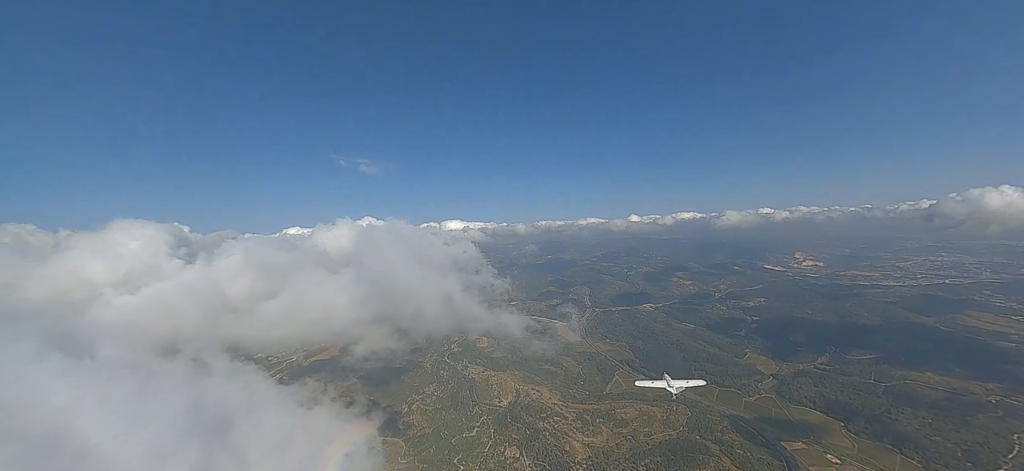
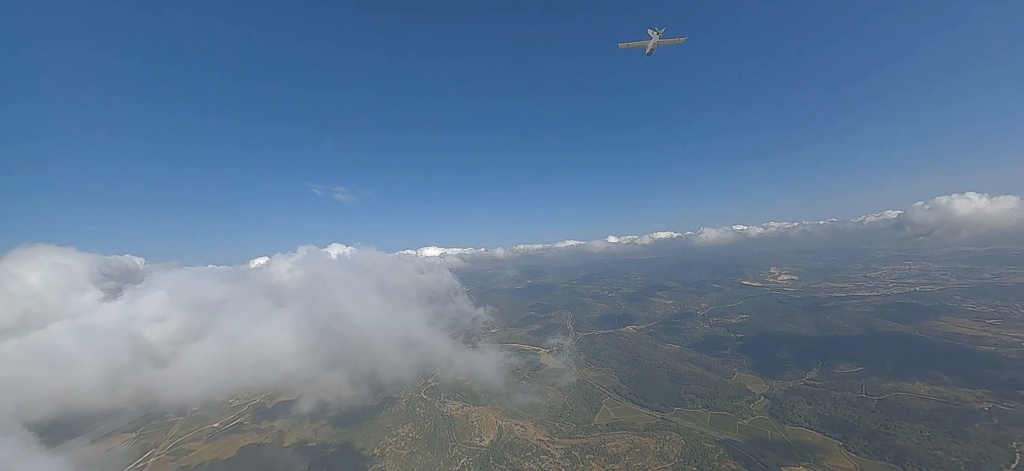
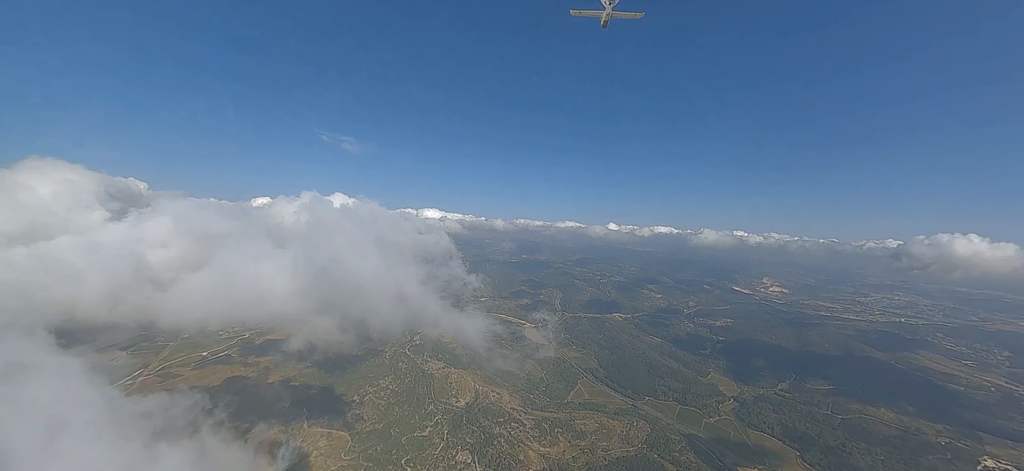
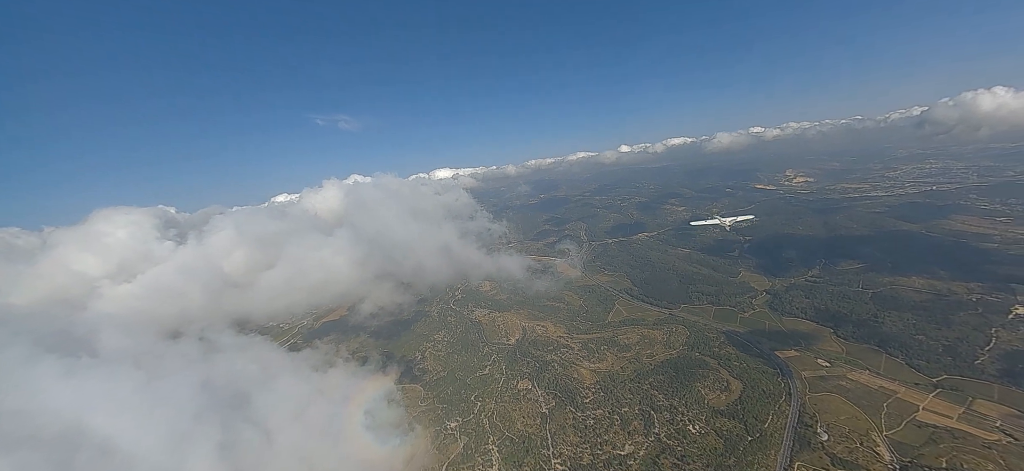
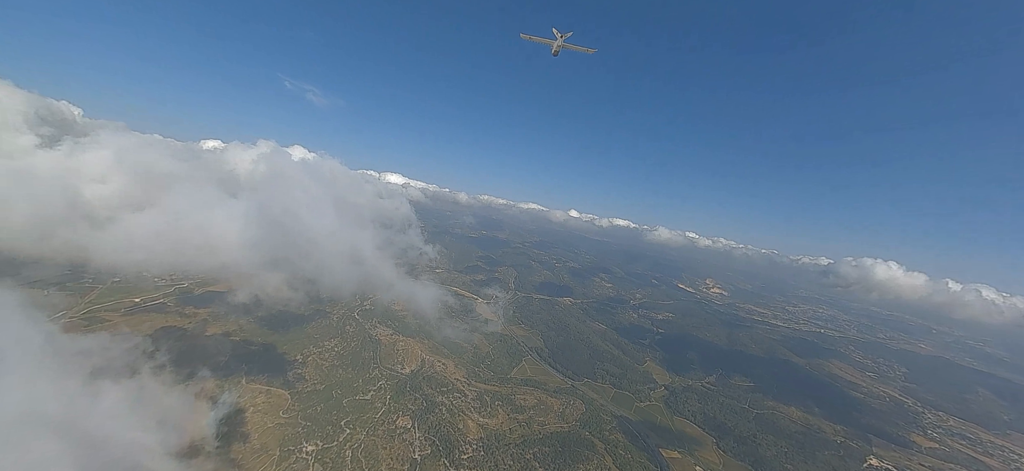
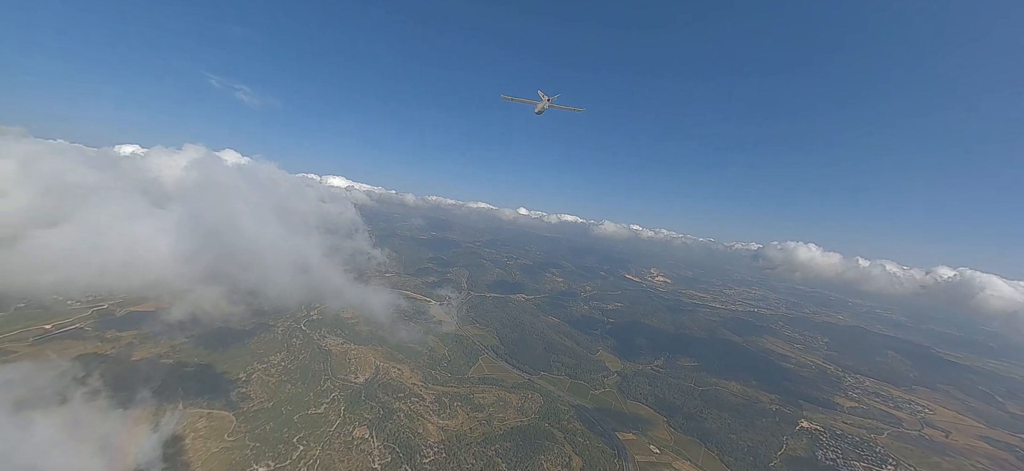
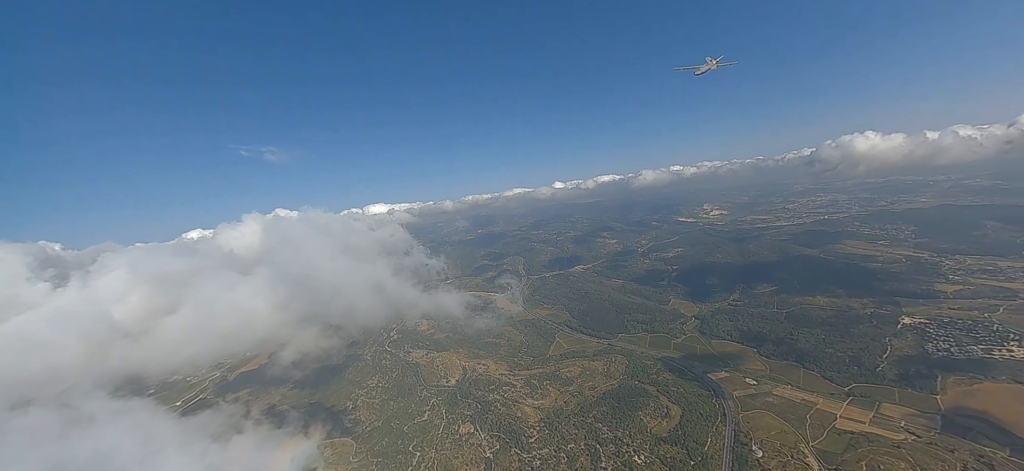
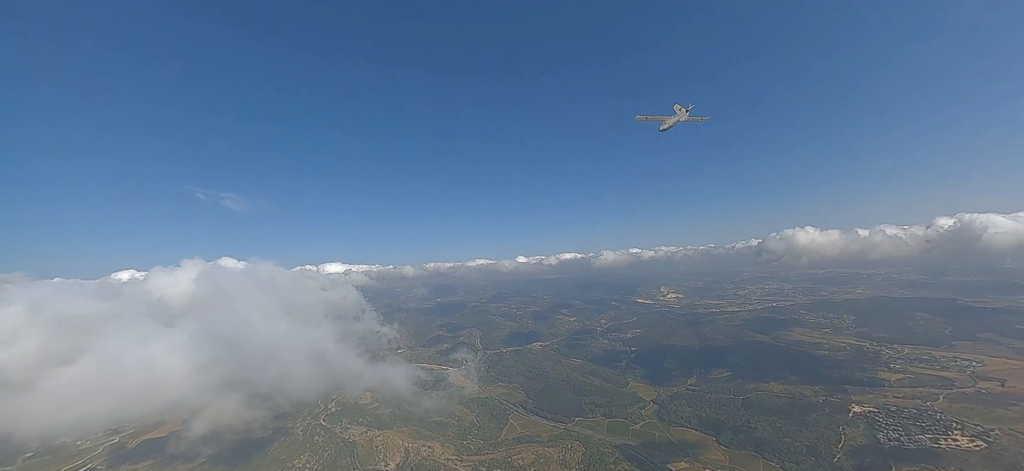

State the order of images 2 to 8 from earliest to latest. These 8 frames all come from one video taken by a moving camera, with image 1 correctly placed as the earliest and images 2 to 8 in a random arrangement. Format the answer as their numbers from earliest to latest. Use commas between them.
4, 7, 8, 6, 5, 3, 2
